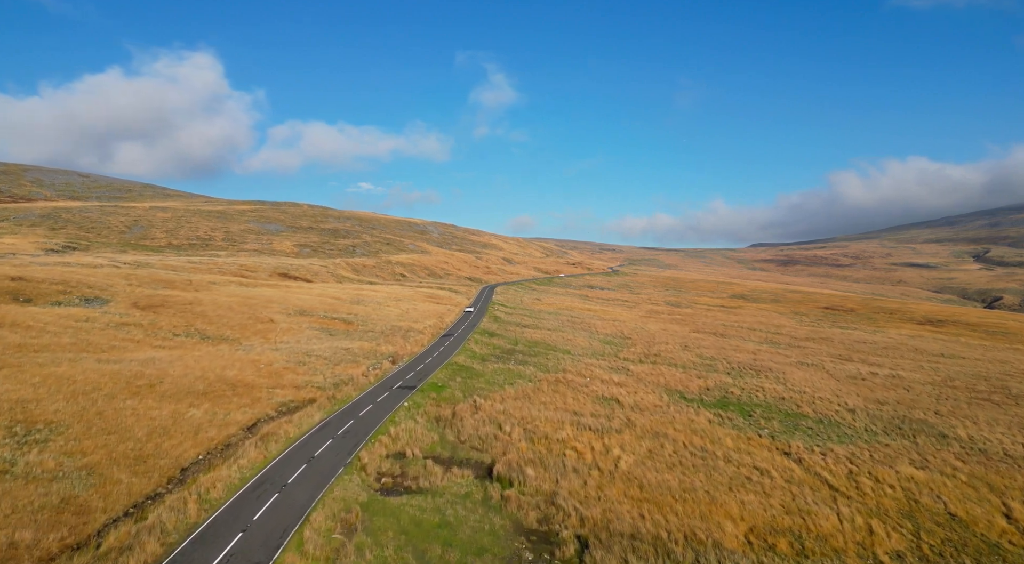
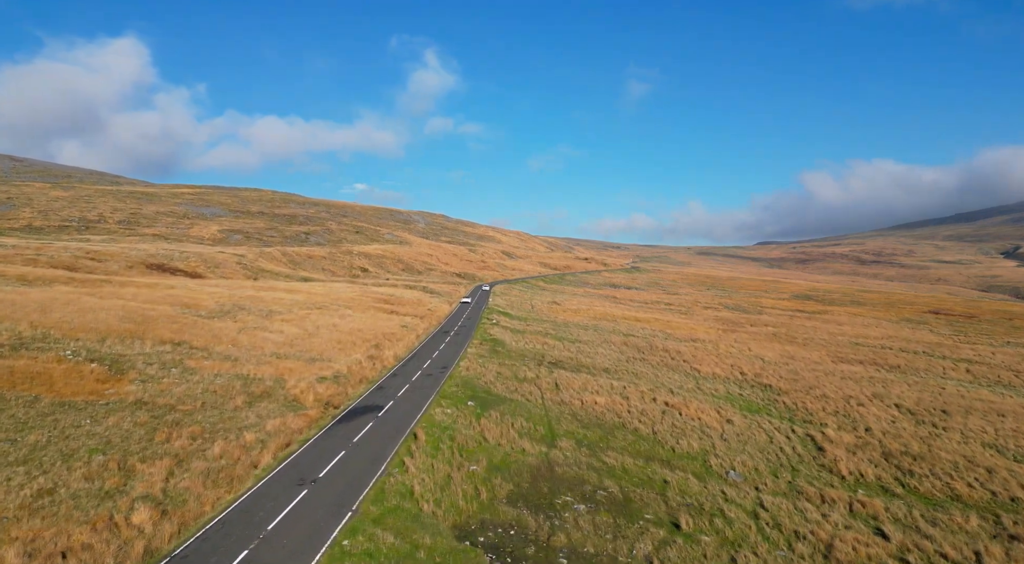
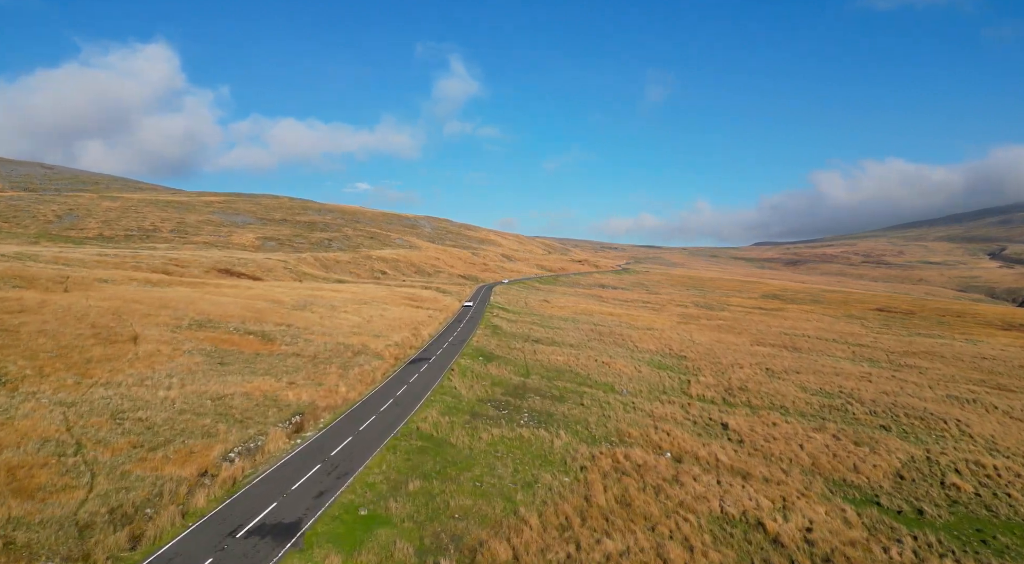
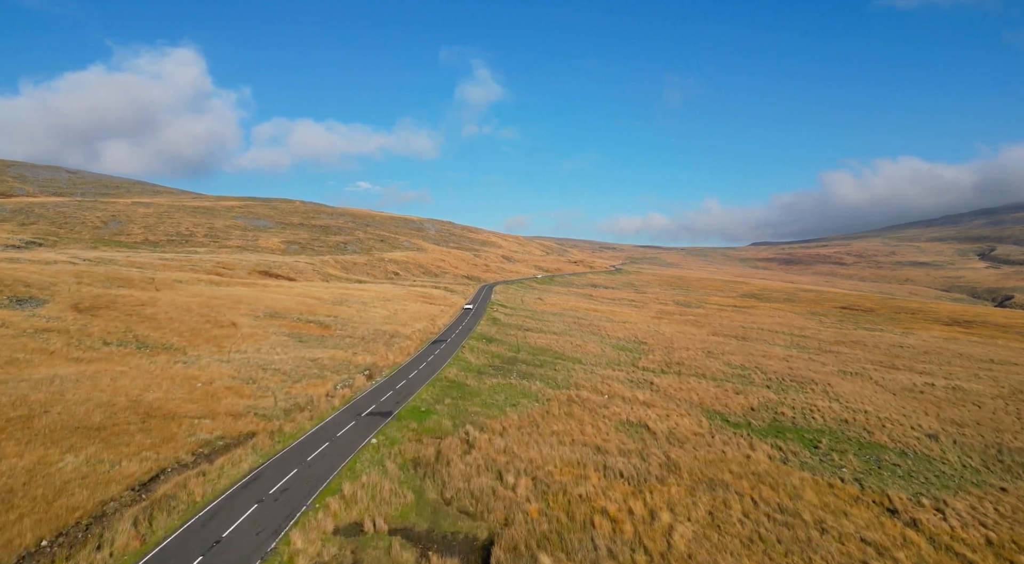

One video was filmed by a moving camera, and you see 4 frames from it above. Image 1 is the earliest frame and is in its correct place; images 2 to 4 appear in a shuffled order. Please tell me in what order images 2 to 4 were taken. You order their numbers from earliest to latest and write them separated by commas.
4, 3, 2
